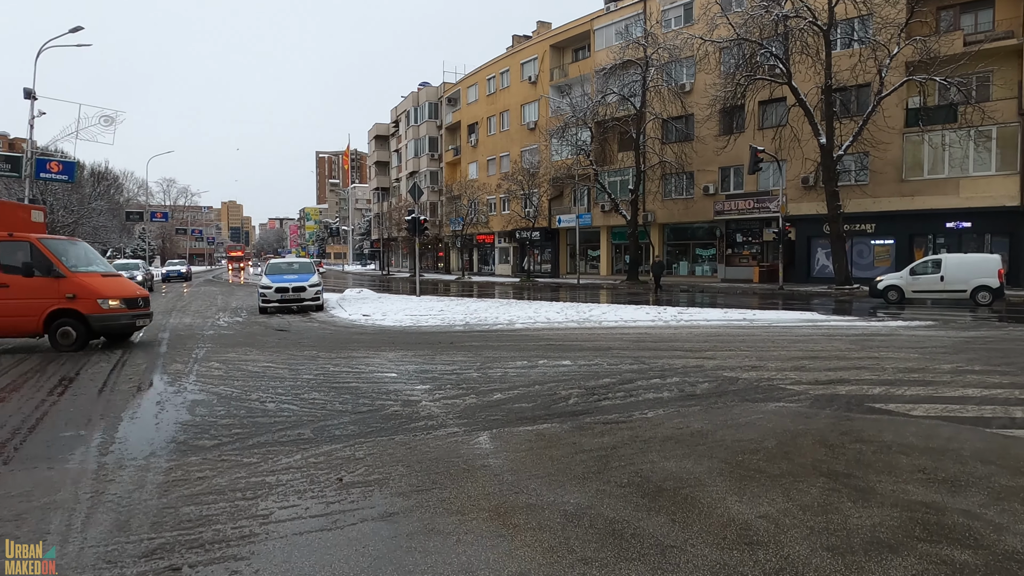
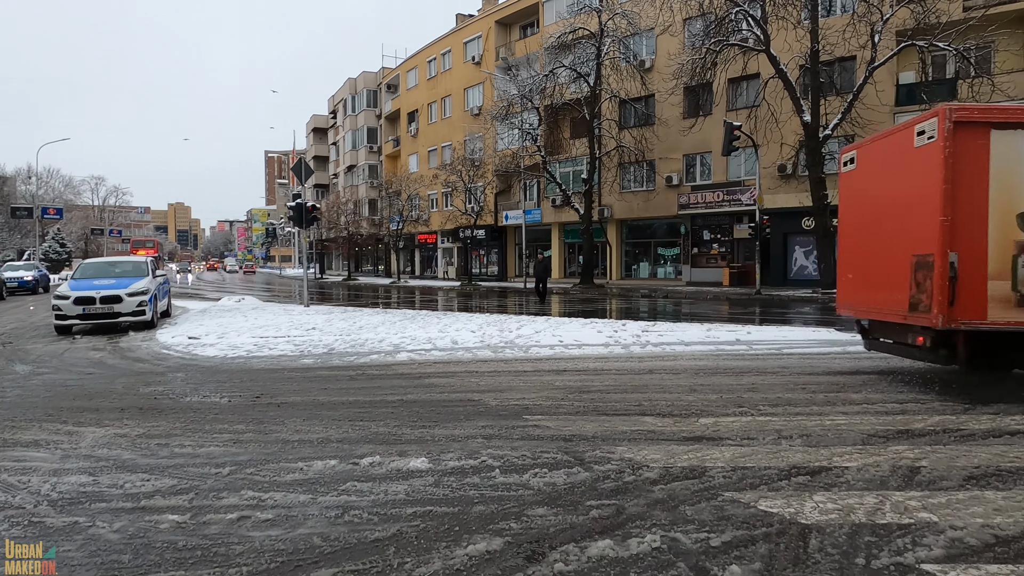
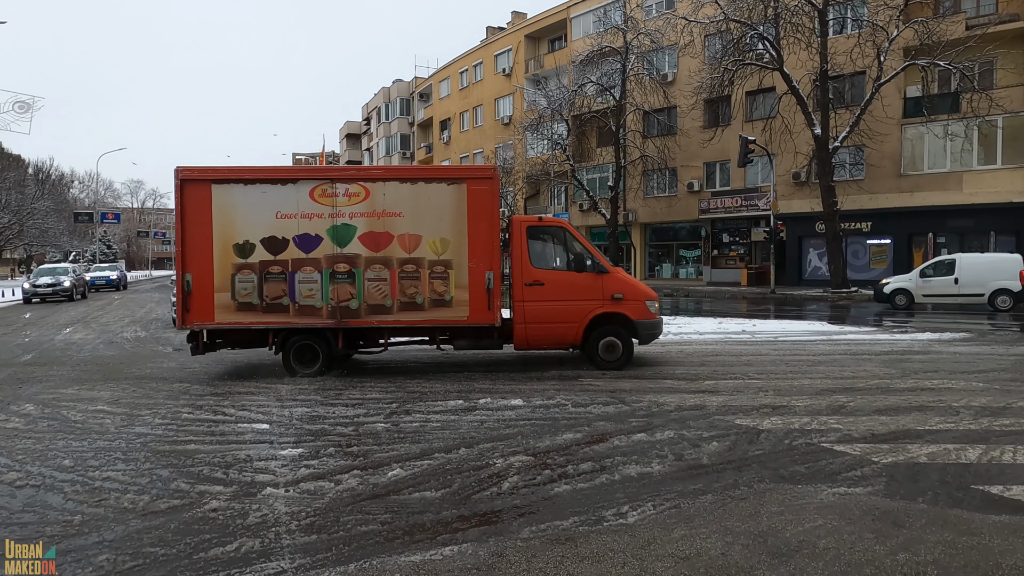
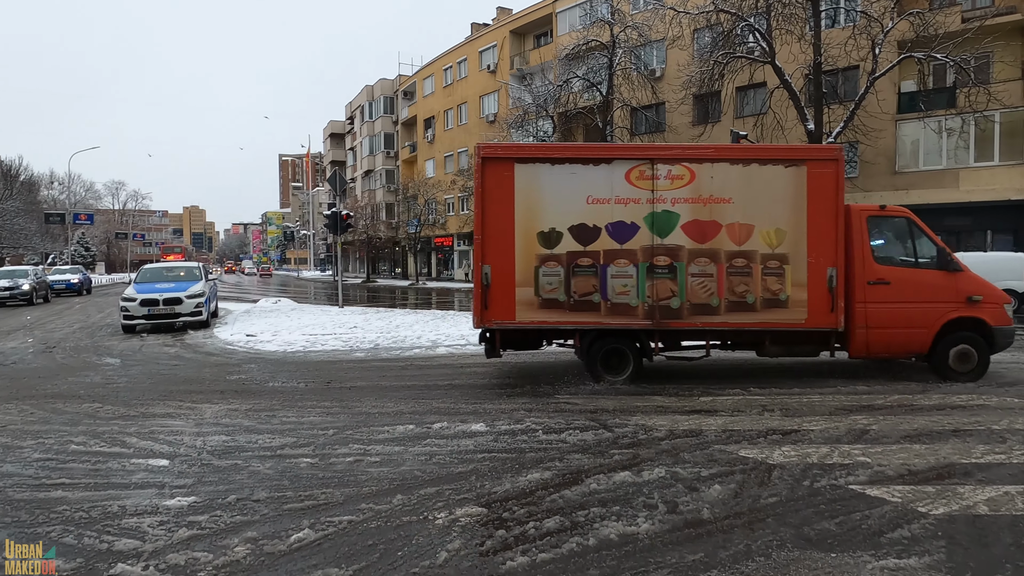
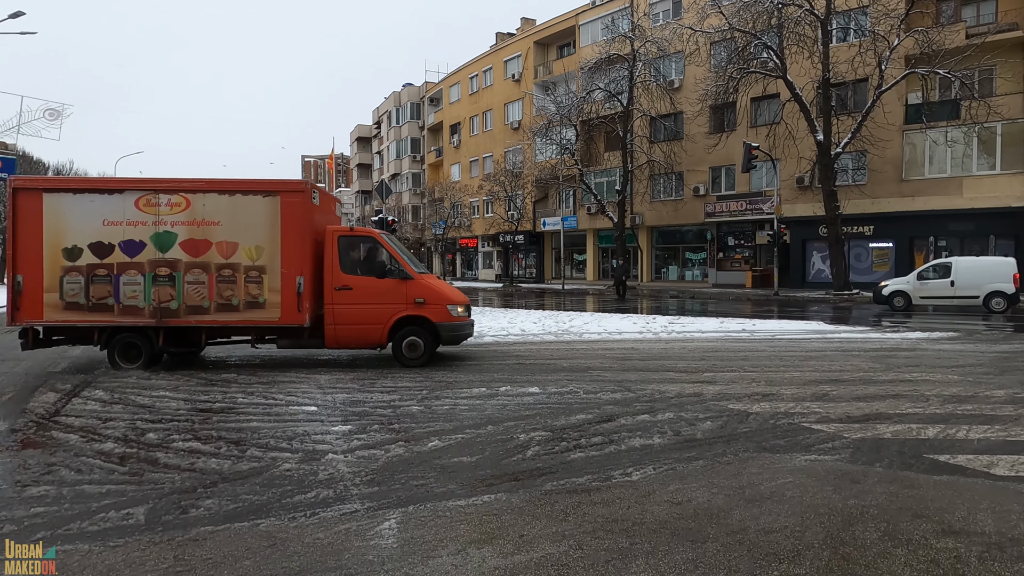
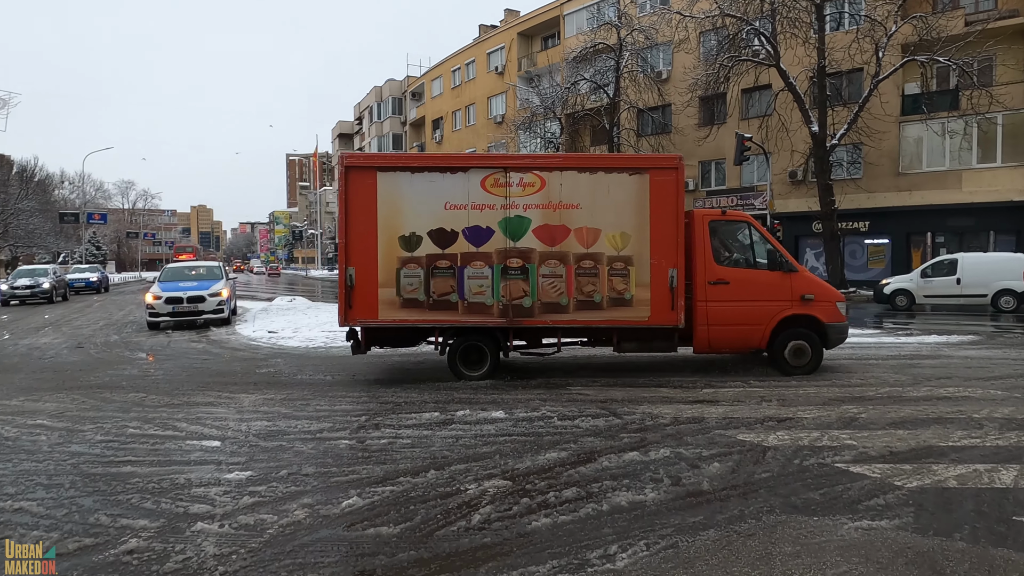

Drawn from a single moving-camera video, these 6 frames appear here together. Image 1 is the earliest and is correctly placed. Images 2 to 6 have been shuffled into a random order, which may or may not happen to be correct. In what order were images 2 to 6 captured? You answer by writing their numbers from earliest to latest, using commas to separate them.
5, 3, 6, 4, 2
